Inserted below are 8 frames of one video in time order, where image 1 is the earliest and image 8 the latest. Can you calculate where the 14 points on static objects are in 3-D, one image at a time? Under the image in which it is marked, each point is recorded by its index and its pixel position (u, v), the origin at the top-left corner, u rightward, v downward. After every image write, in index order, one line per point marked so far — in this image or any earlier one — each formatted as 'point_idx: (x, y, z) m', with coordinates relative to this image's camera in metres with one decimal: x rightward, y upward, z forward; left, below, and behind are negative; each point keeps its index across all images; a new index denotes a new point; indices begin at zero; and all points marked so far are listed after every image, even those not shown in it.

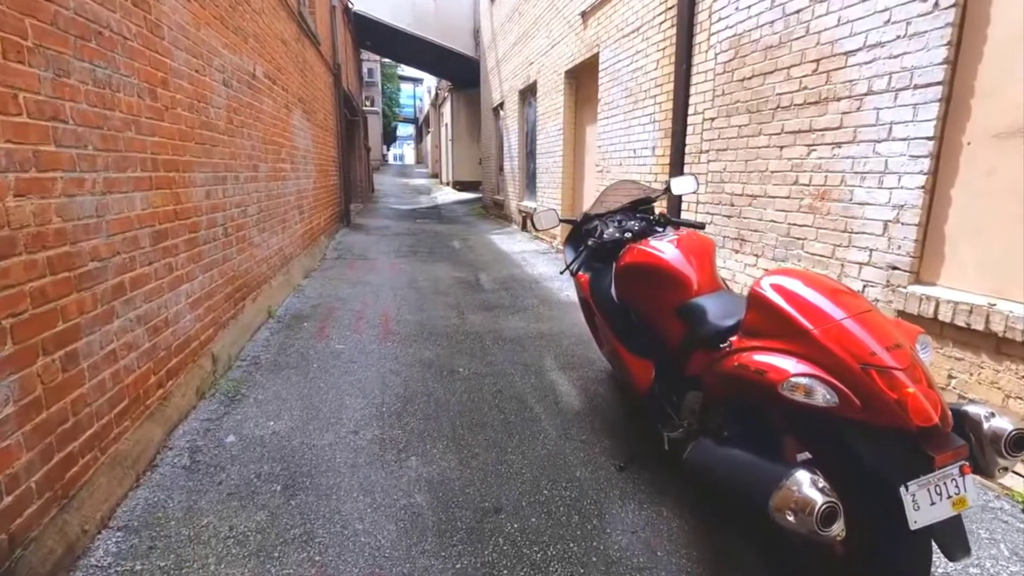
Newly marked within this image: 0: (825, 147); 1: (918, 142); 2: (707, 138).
0: (+1.9, +0.9, +3.3) m
1: (+2.1, +0.7, +2.7) m
2: (+1.6, +1.3, +4.4) m
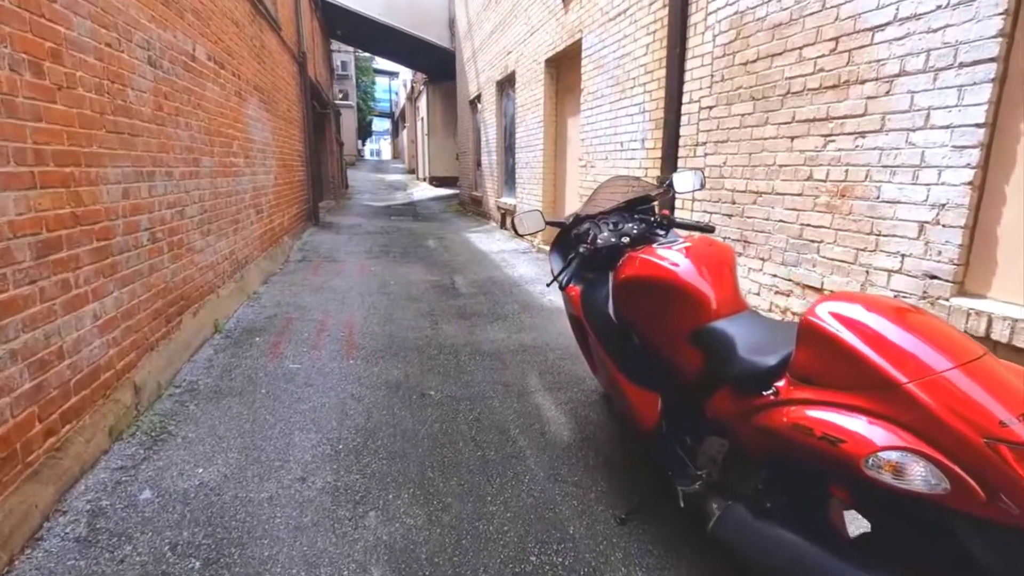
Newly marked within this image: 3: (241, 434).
0: (+1.8, +0.8, +2.9) m
1: (+1.9, +0.7, +2.3) m
2: (+1.5, +1.2, +4.0) m
3: (-1.4, -0.8, +2.8) m
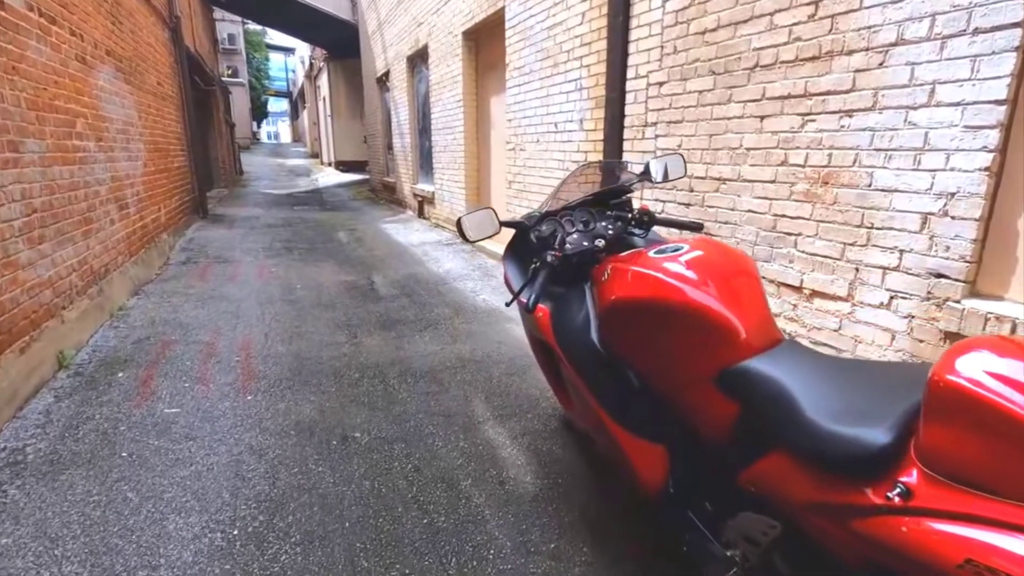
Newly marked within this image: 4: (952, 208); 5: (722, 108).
0: (+1.5, +0.8, +2.5) m
1: (+1.7, +0.7, +2.0) m
2: (+1.0, +1.2, +3.6) m
3: (-1.6, -0.9, +2.0) m
4: (+1.7, +0.3, +2.1) m
5: (+1.2, +1.1, +3.1) m
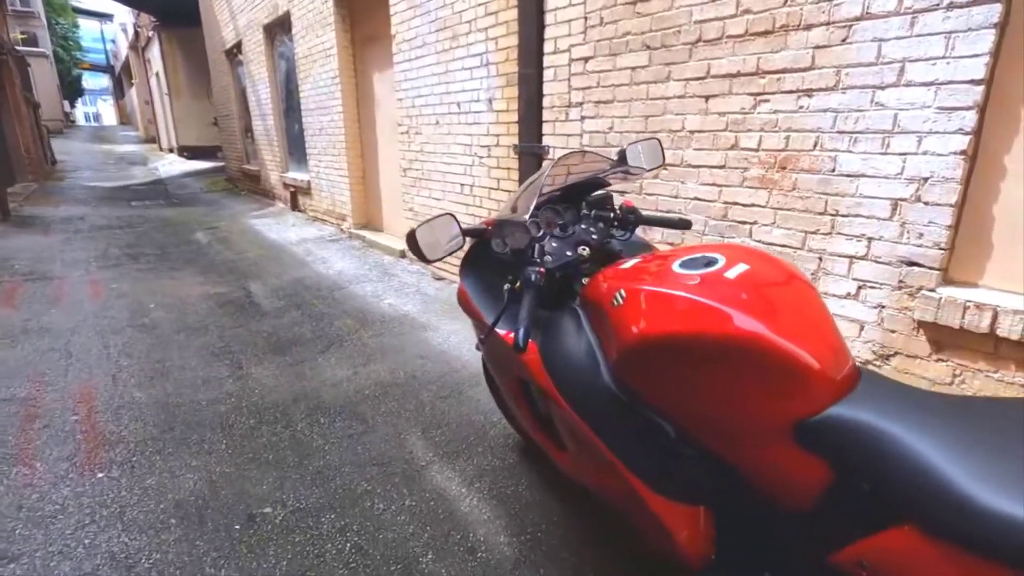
0: (+1.2, +0.9, +2.4) m
1: (+1.6, +0.7, +1.9) m
2: (+0.4, +1.3, +3.3) m
3: (-1.6, -1.1, +1.2) m
4: (+1.6, +0.4, +2.0) m
5: (+0.8, +1.1, +2.9) m
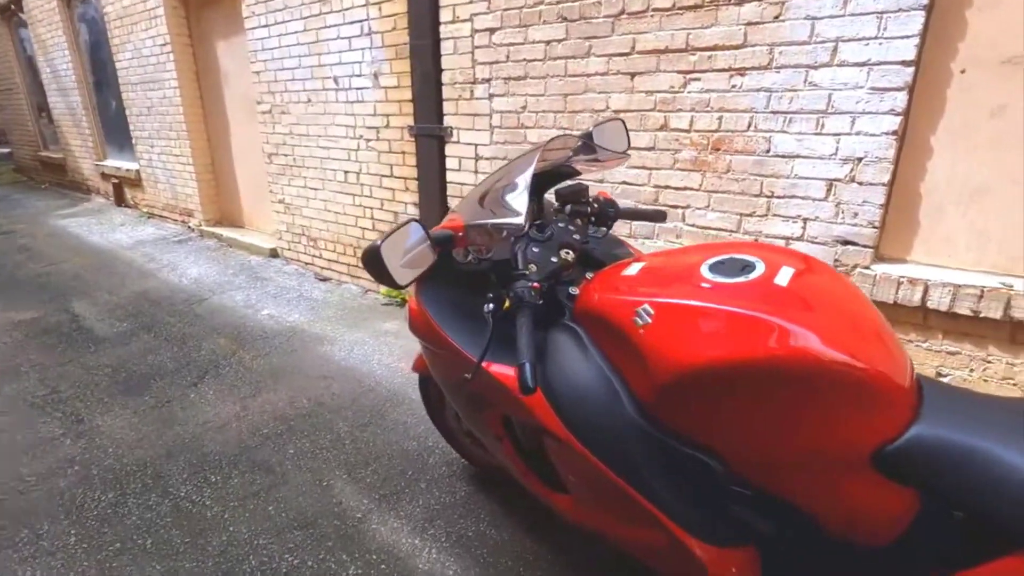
0: (+0.9, +0.9, +2.3) m
1: (+1.4, +0.8, +1.9) m
2: (-0.1, +1.3, +3.0) m
3: (-1.4, -1.3, +0.6) m
4: (+1.3, +0.4, +2.0) m
5: (+0.3, +1.1, +2.6) m
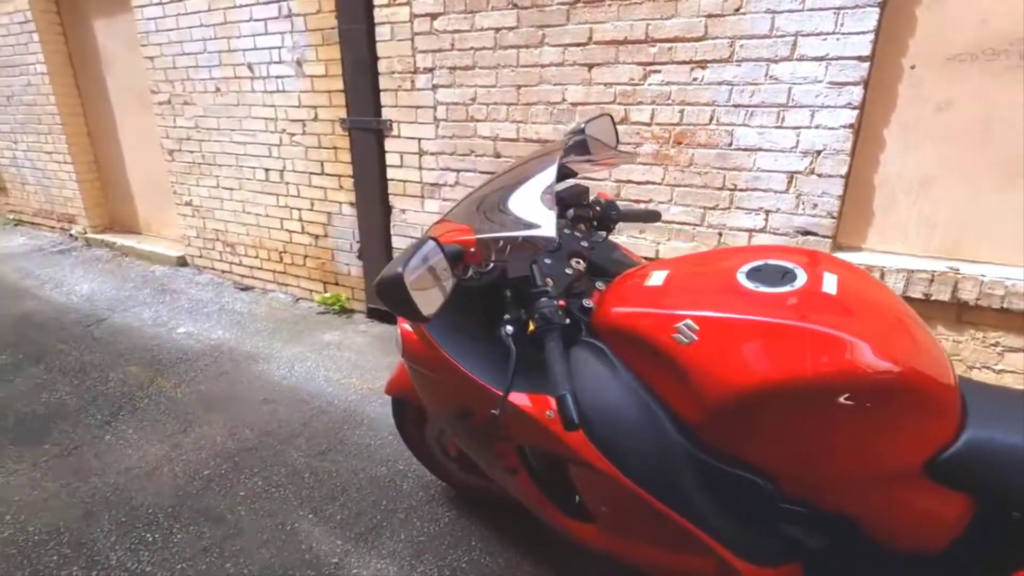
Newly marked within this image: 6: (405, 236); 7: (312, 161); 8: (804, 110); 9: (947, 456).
0: (+0.7, +0.9, +2.3) m
1: (+1.2, +0.8, +2.0) m
2: (-0.4, +1.3, +2.8) m
3: (-1.2, -1.4, +0.3) m
4: (+1.2, +0.5, +2.1) m
5: (+0.1, +1.1, +2.5) m
6: (-0.6, +0.3, +3.2) m
7: (-1.3, +0.8, +3.4) m
8: (+1.1, +0.7, +2.1) m
9: (+0.8, -0.3, +1.0) m
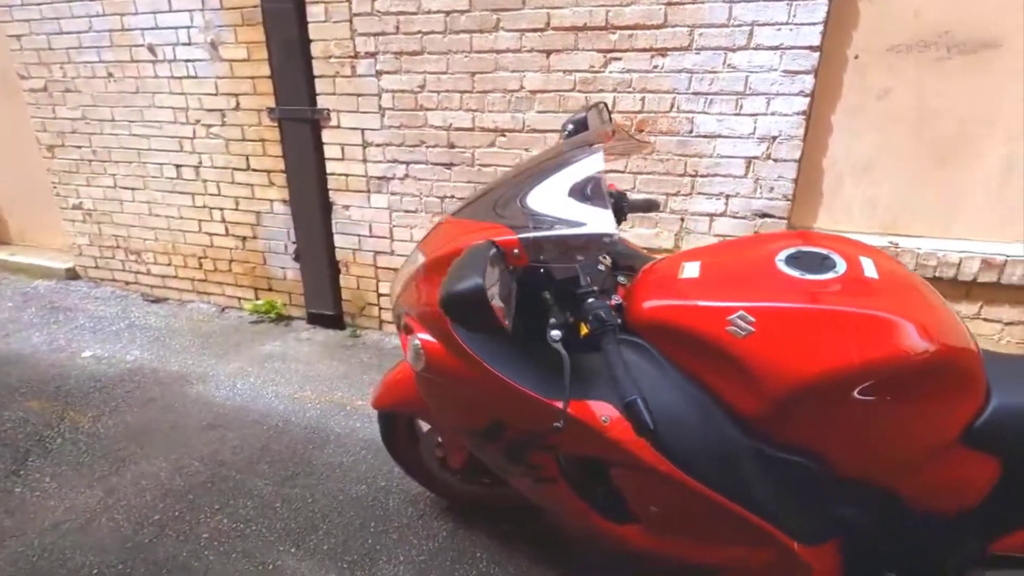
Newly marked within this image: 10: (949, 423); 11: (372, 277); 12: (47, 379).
0: (+0.5, +1.0, +2.3) m
1: (+1.1, +0.9, +2.1) m
2: (-0.7, +1.2, +2.6) m
3: (-0.8, -1.5, 0.0) m
4: (+1.1, +0.6, +2.2) m
5: (-0.1, +1.1, +2.4) m
6: (-0.9, +0.3, +3.0) m
7: (-1.6, +0.8, +3.1) m
8: (+1.0, +0.8, +2.2) m
9: (+0.9, -0.3, +1.0) m
10: (+0.8, -0.3, +1.0) m
11: (-0.8, +0.1, +3.0) m
12: (-2.4, -0.5, +2.7) m
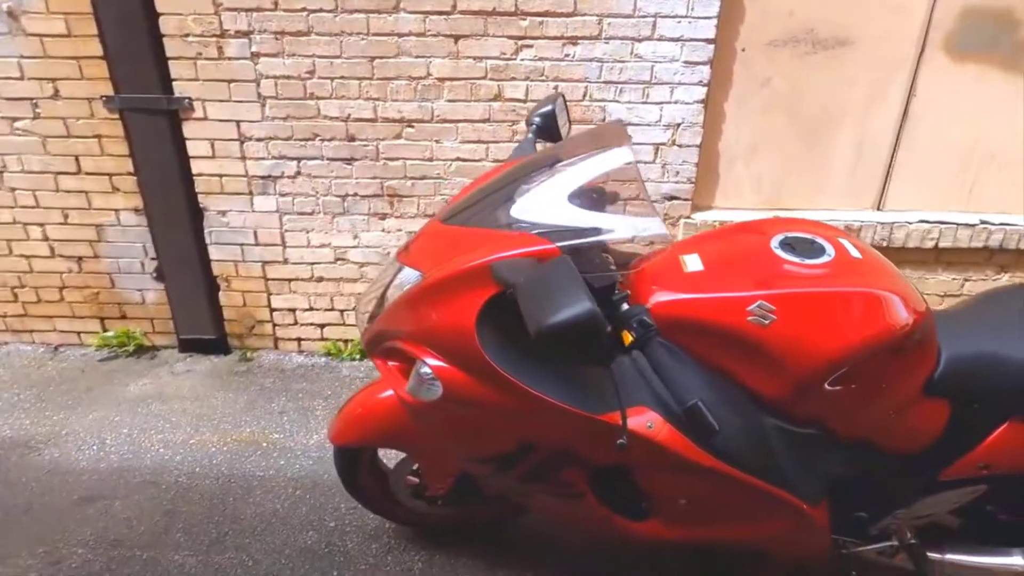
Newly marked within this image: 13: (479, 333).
0: (+0.1, +1.0, +2.2) m
1: (+0.8, +1.0, +2.2) m
2: (-1.1, +1.2, +2.2) m
3: (-0.3, -1.6, -0.2) m
4: (+0.7, +0.7, +2.4) m
5: (-0.5, +1.1, +2.2) m
6: (-1.4, +0.2, +2.6) m
7: (-2.1, +0.6, +2.4) m
8: (+0.7, +0.9, +2.3) m
9: (+1.0, -0.2, +1.2) m
10: (+0.9, -0.2, +1.2) m
11: (-1.3, 0.0, +2.6) m
12: (-2.6, -0.7, +1.9) m
13: (-0.1, -0.1, +1.0) m
